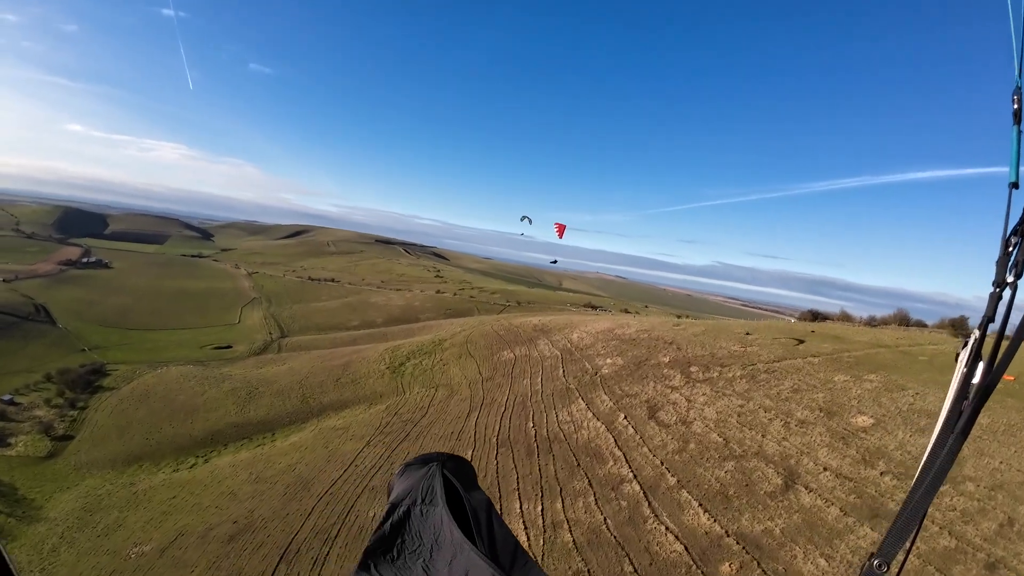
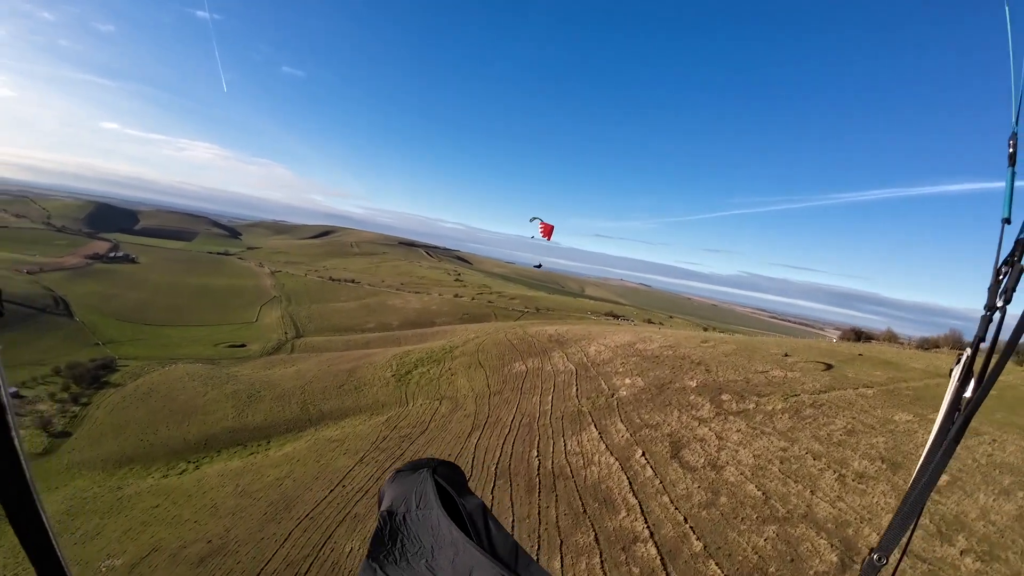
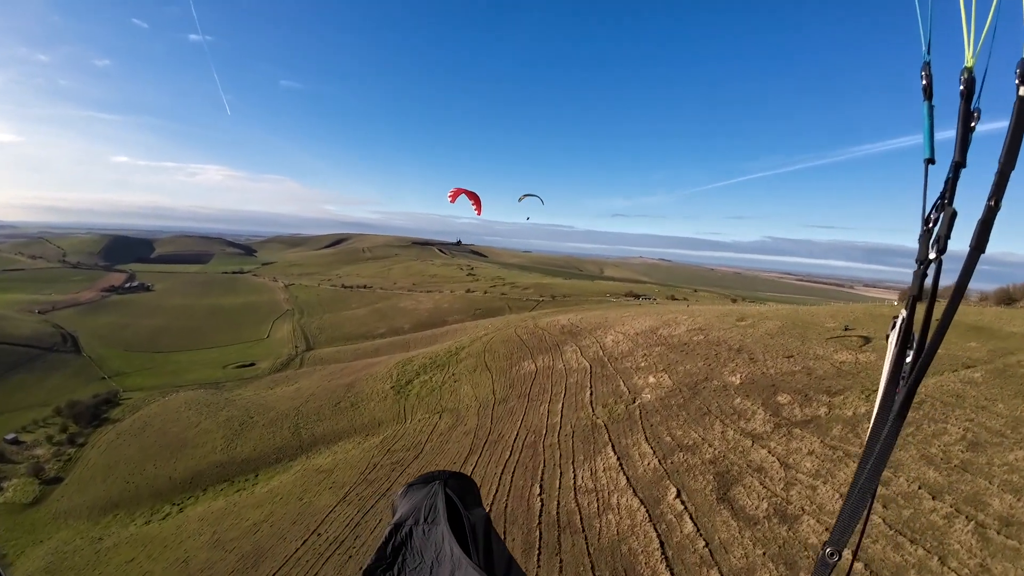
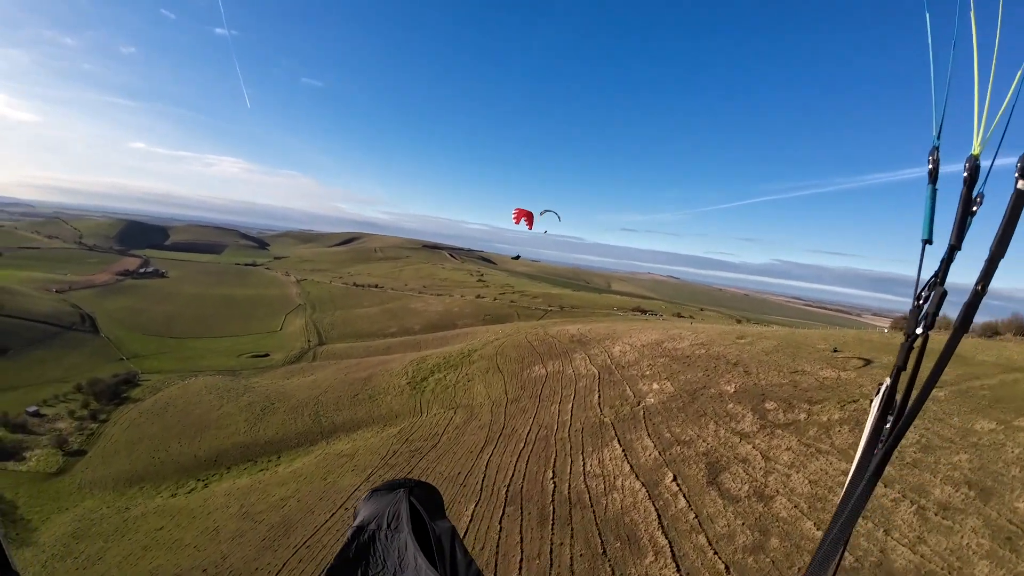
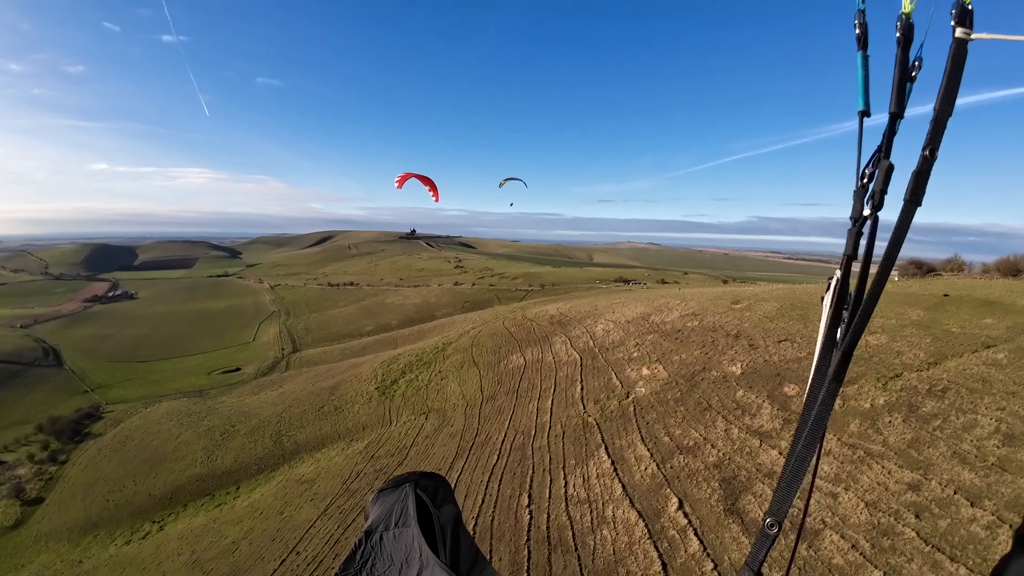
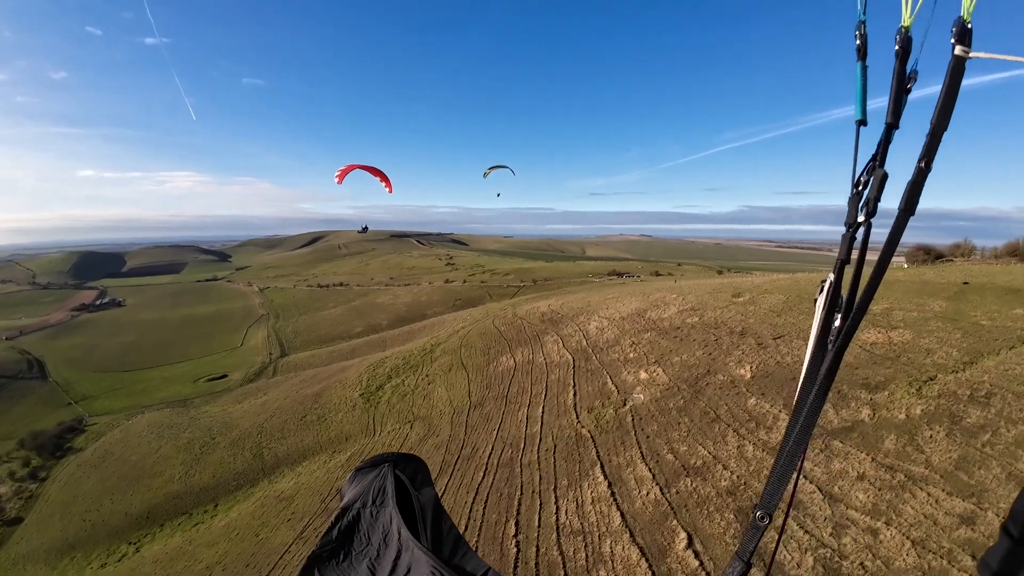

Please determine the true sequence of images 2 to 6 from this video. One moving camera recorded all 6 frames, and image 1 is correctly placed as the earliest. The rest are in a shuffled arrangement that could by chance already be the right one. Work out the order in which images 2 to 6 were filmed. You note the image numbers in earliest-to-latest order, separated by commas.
2, 4, 3, 5, 6
